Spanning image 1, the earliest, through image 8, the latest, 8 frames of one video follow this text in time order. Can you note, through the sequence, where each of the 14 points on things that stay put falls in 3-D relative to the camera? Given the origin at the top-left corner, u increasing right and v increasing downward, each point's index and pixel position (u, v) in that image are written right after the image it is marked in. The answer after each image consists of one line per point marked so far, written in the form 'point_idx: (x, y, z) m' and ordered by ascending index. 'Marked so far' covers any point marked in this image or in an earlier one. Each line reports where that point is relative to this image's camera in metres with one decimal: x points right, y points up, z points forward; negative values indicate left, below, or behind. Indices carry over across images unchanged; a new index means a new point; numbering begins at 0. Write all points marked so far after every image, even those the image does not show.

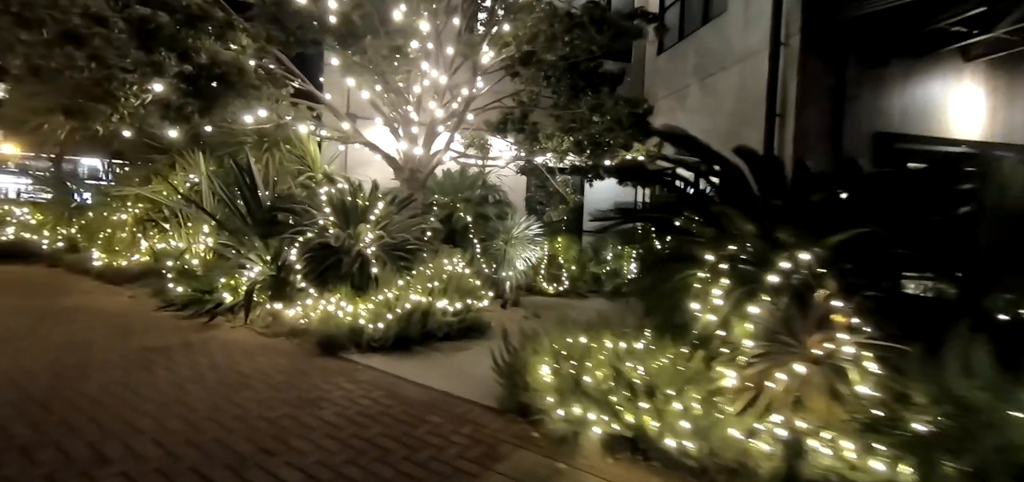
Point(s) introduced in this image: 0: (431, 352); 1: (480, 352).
0: (-0.7, -1.0, +5.0) m
1: (-0.3, -1.0, +5.2) m
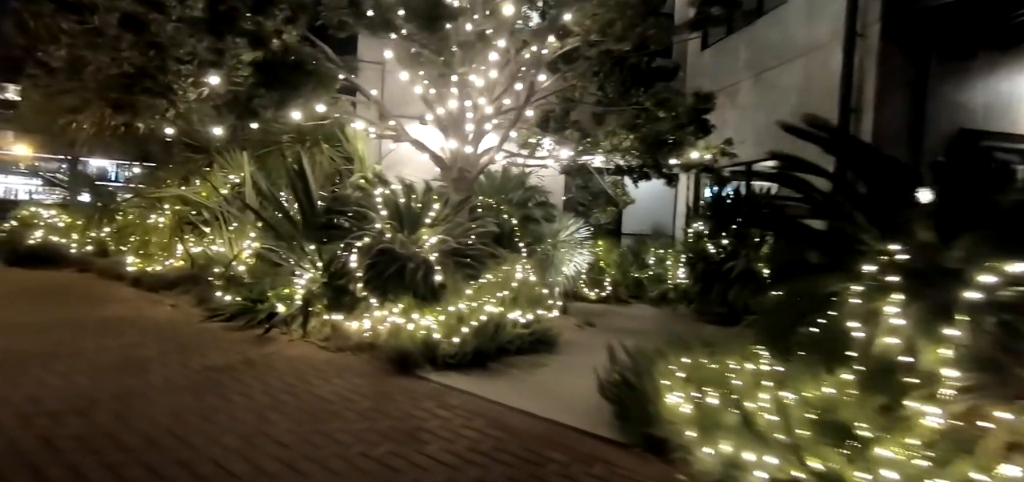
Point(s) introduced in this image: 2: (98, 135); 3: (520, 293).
0: (0.0, -1.1, +4.6) m
1: (+0.4, -1.1, +4.7) m
2: (-6.3, +1.6, +8.6) m
3: (+0.1, -0.5, +5.4) m
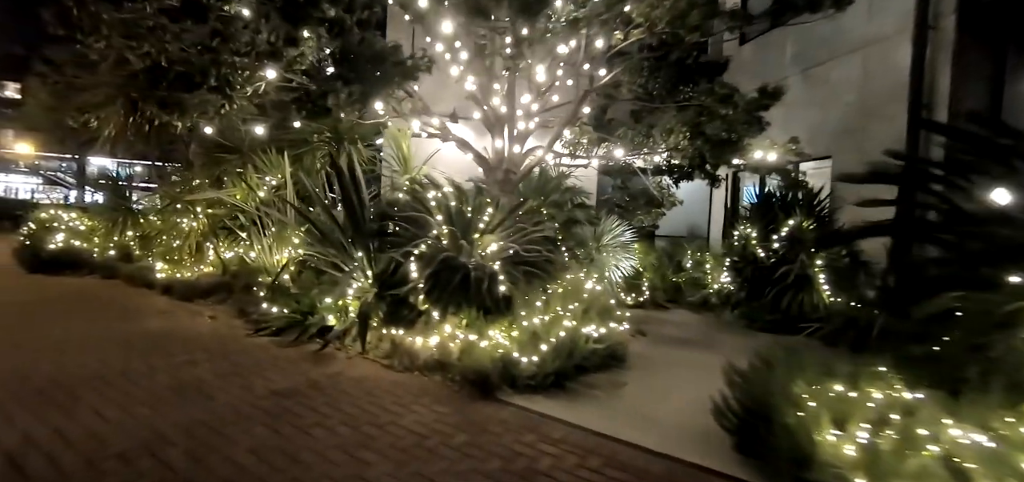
0: (+0.6, -1.1, +4.2) m
1: (+1.0, -1.2, +4.4) m
2: (-5.7, +1.6, +8.2) m
3: (+0.7, -0.6, +5.0) m
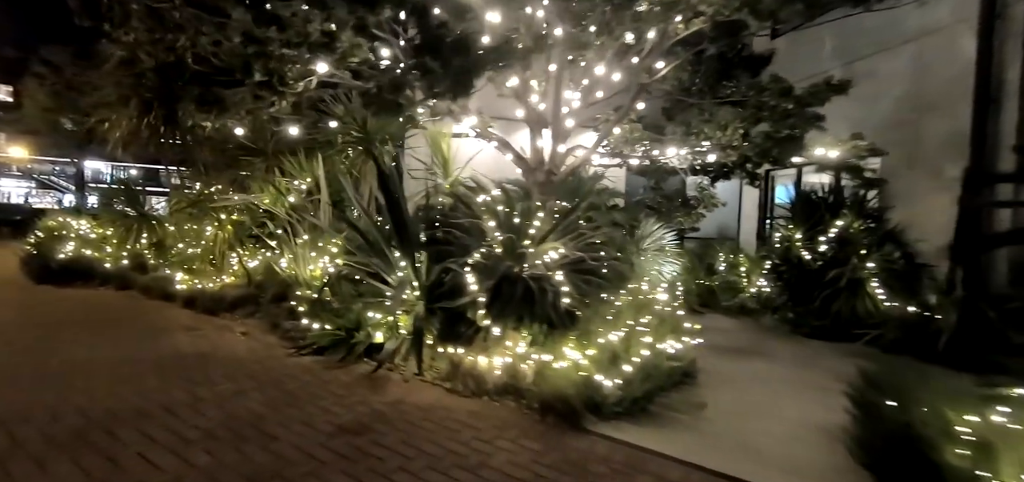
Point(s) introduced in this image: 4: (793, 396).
0: (+1.1, -1.2, +3.8) m
1: (+1.6, -1.2, +4.0) m
2: (-5.2, +1.4, +7.7) m
3: (+1.2, -0.6, +4.6) m
4: (+2.2, -1.2, +4.4) m
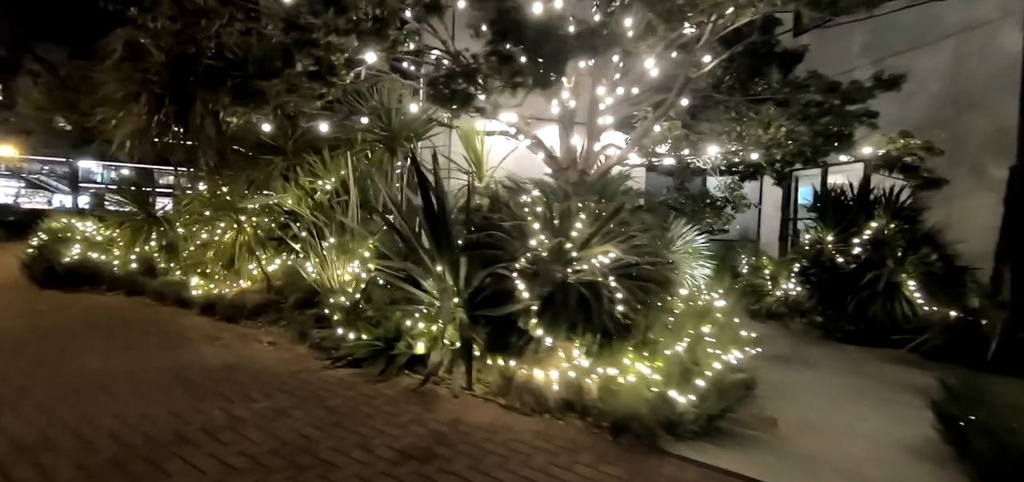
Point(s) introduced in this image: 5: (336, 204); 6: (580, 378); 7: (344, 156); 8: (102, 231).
0: (+1.5, -1.2, +3.6) m
1: (+1.9, -1.3, +3.7) m
2: (-4.8, +1.4, +7.4) m
3: (+1.6, -0.7, +4.3) m
4: (+2.6, -1.3, +4.1) m
5: (-1.8, +0.4, +5.6) m
6: (+0.4, -0.9, +3.6) m
7: (-1.7, +0.9, +5.6) m
8: (-5.7, +0.1, +7.8) m
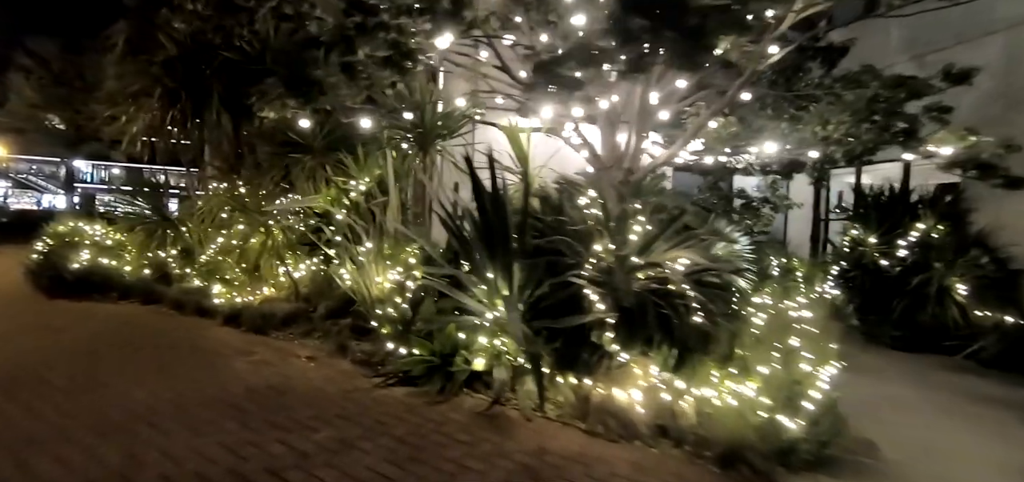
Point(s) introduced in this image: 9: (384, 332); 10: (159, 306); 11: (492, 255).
0: (+2.0, -1.2, +3.2) m
1: (+2.4, -1.3, +3.3) m
2: (-4.4, +1.4, +7.0) m
3: (+2.1, -0.7, +4.0) m
4: (+3.1, -1.3, +3.8) m
5: (-1.3, +0.3, +5.2) m
6: (+0.9, -0.9, +3.3) m
7: (-1.2, +0.8, +5.2) m
8: (-5.3, +0.1, +7.3) m
9: (-1.0, -0.7, +4.3) m
10: (-3.9, -0.7, +6.1) m
11: (-0.1, -0.1, +4.1) m
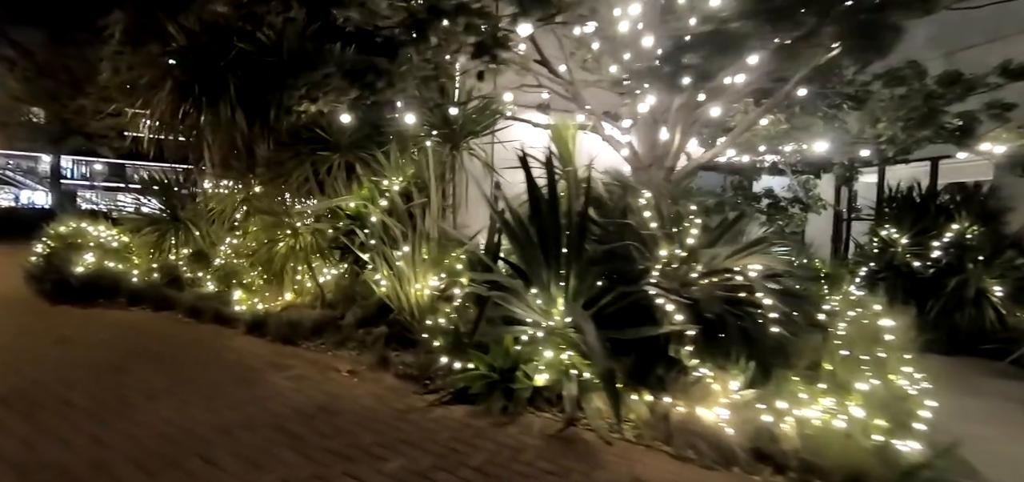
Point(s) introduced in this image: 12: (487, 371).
0: (+2.5, -1.3, +3.0) m
1: (+2.9, -1.3, +3.1) m
2: (-4.0, +1.3, +6.6) m
3: (+2.5, -0.7, +3.8) m
4: (+3.5, -1.3, +3.6) m
5: (-0.9, +0.3, +4.9) m
6: (+1.4, -1.0, +3.0) m
7: (-0.9, +0.8, +4.9) m
8: (-4.9, +0.1, +6.9) m
9: (-0.6, -0.7, +4.0) m
10: (-3.5, -0.7, +5.7) m
11: (+0.3, -0.1, +3.8) m
12: (-0.2, -0.9, +3.6) m
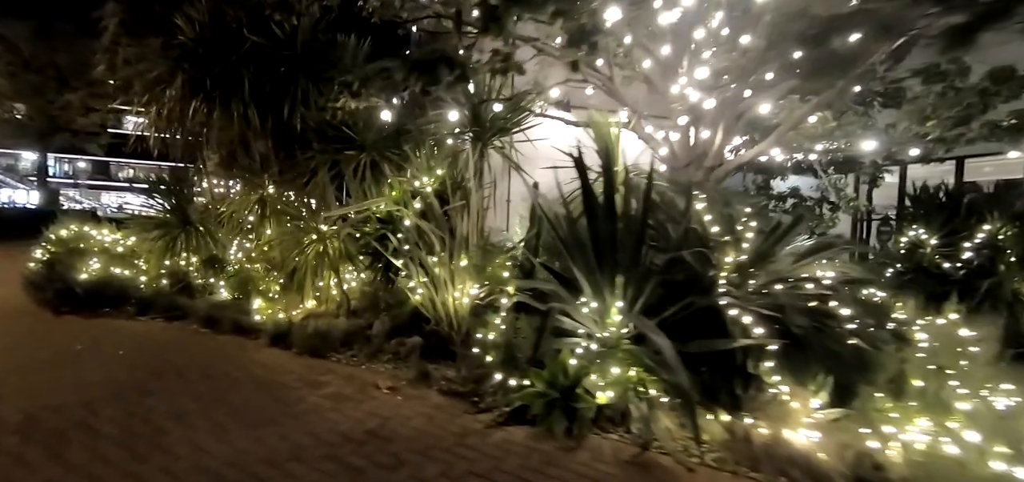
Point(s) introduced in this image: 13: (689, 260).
0: (+2.8, -1.3, +2.8) m
1: (+3.2, -1.4, +2.9) m
2: (-3.7, +1.3, +6.2) m
3: (+2.9, -0.8, +3.5) m
4: (+3.9, -1.4, +3.4) m
5: (-0.6, +0.3, +4.6) m
6: (+1.7, -1.0, +2.8) m
7: (-0.5, +0.7, +4.6) m
8: (-4.6, 0.0, +6.5) m
9: (-0.3, -0.8, +3.8) m
10: (-3.2, -0.8, +5.4) m
11: (+0.7, -0.2, +3.5) m
12: (+0.2, -0.9, +3.4) m
13: (+1.1, -0.1, +3.6) m
